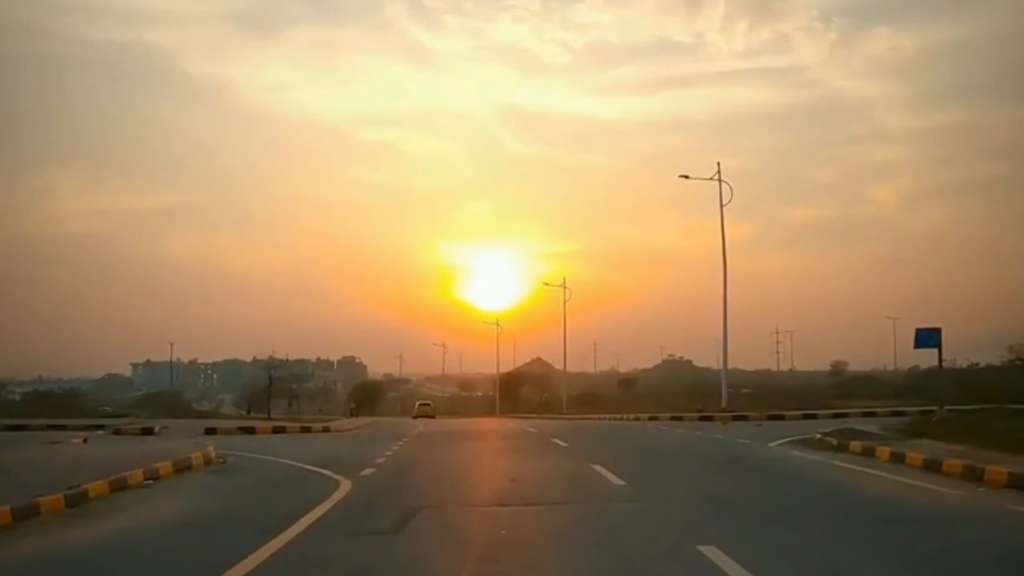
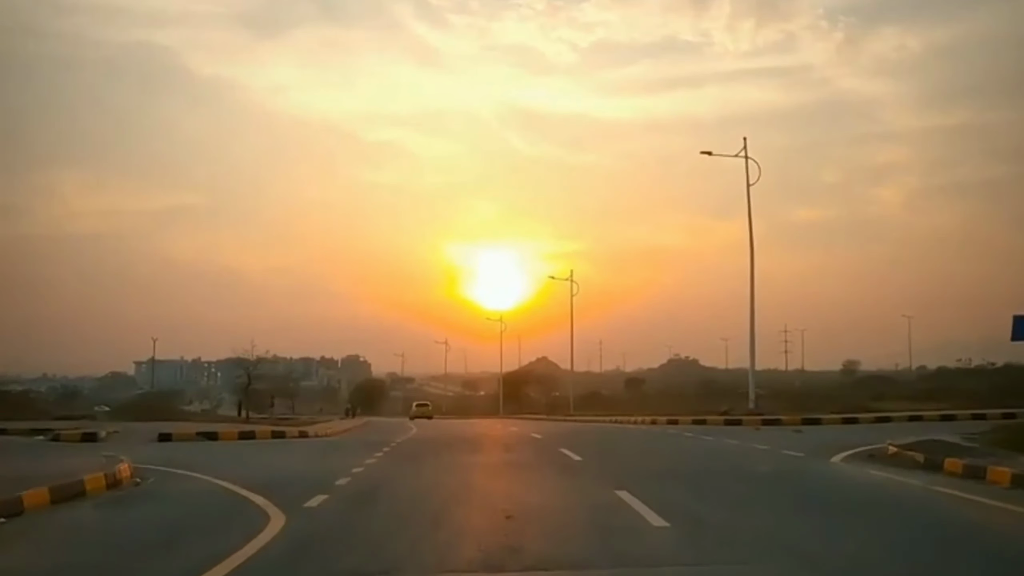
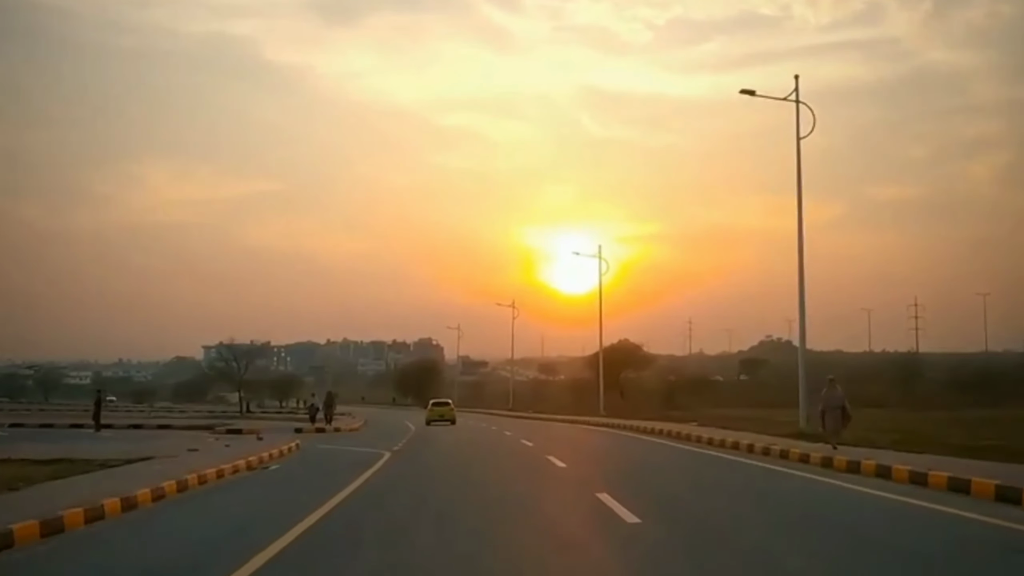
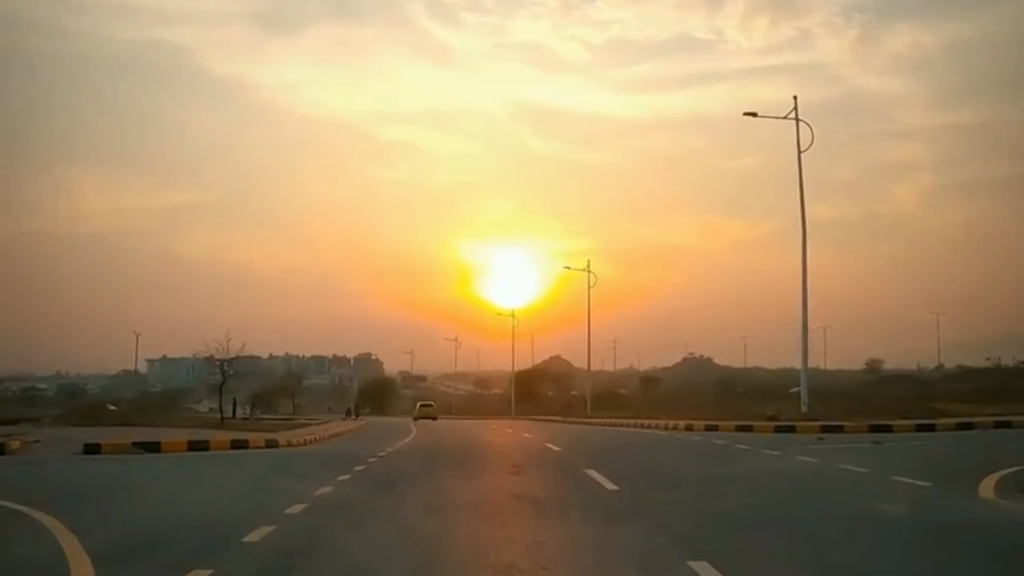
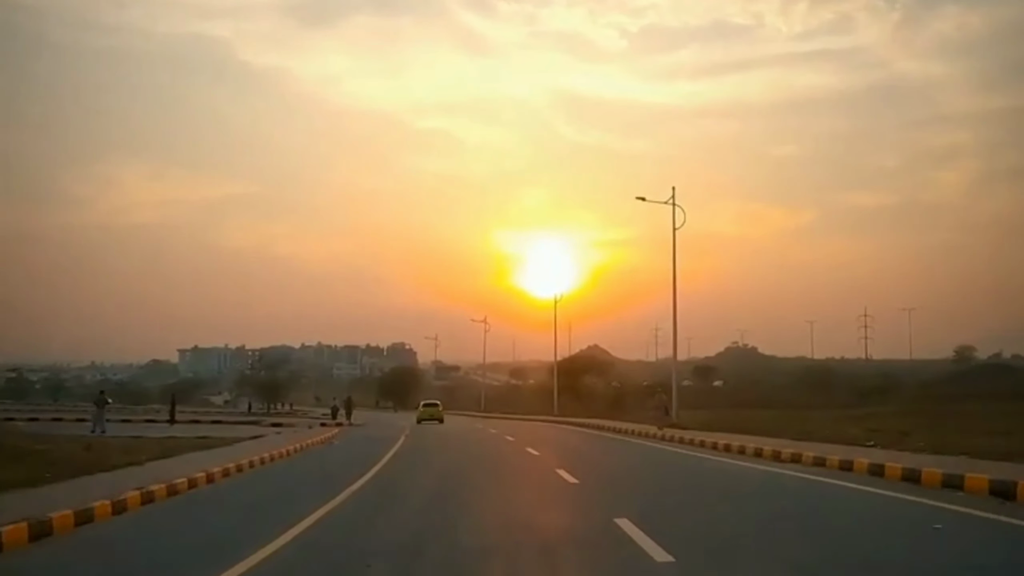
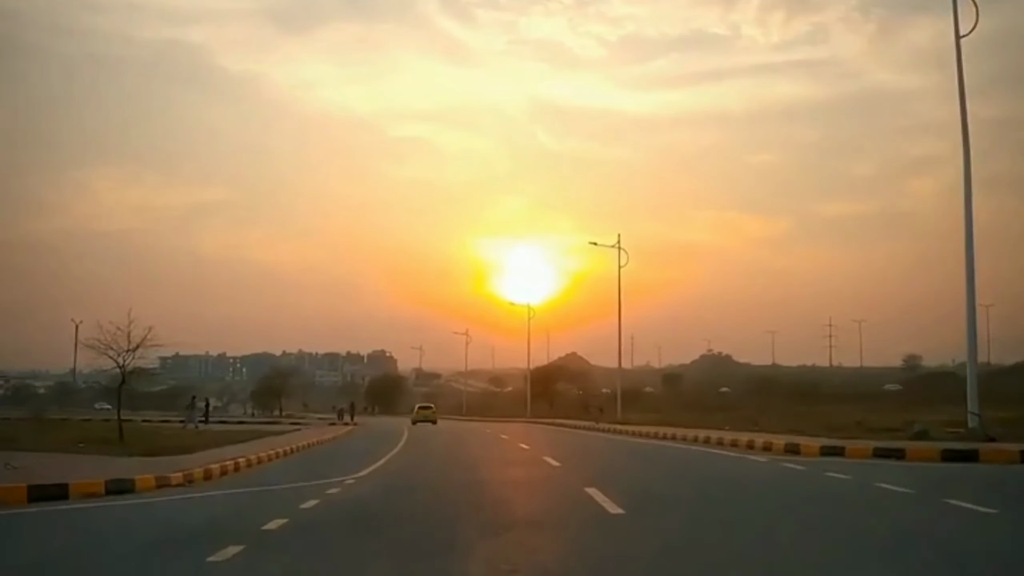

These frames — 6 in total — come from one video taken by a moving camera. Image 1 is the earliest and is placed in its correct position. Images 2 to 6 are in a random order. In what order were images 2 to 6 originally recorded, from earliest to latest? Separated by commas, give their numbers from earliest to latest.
2, 4, 6, 5, 3
